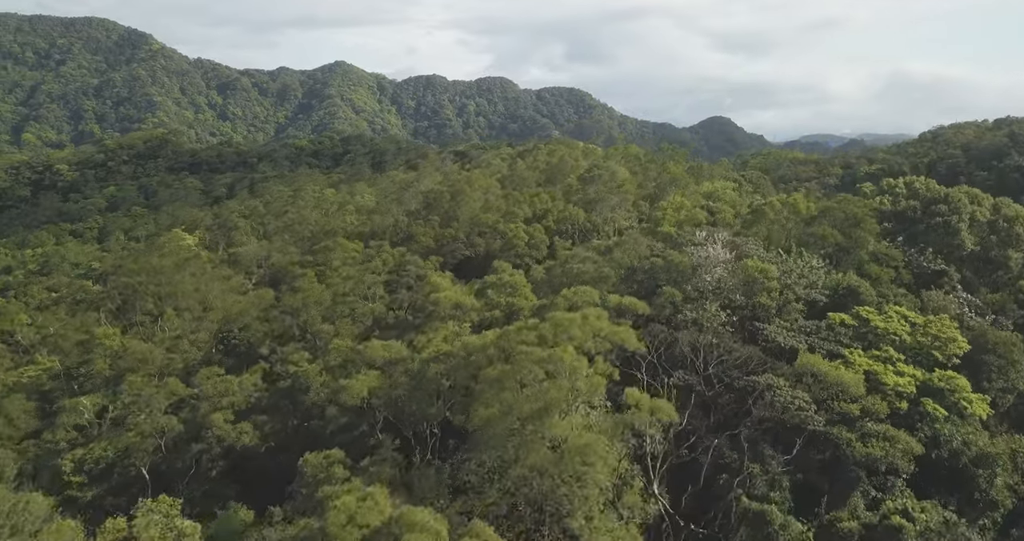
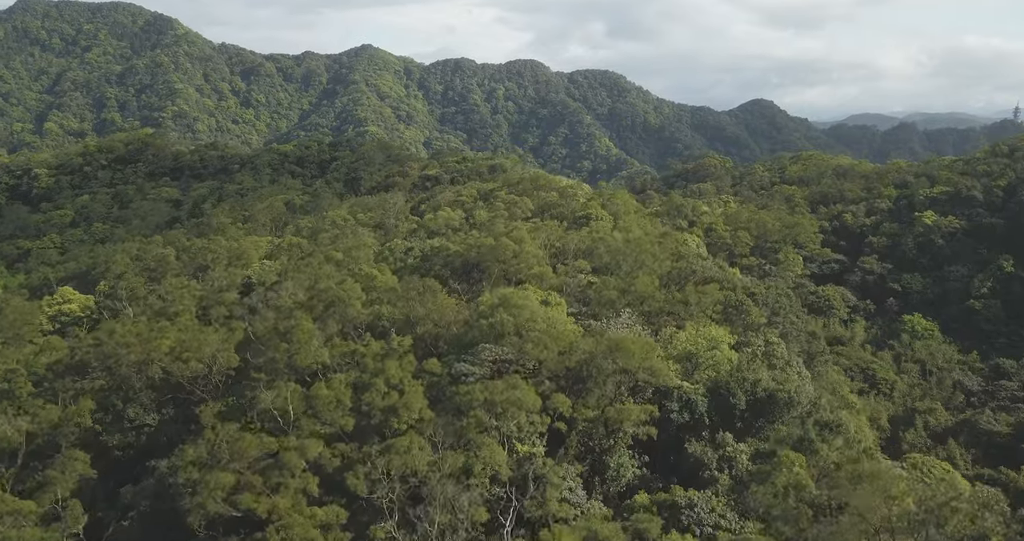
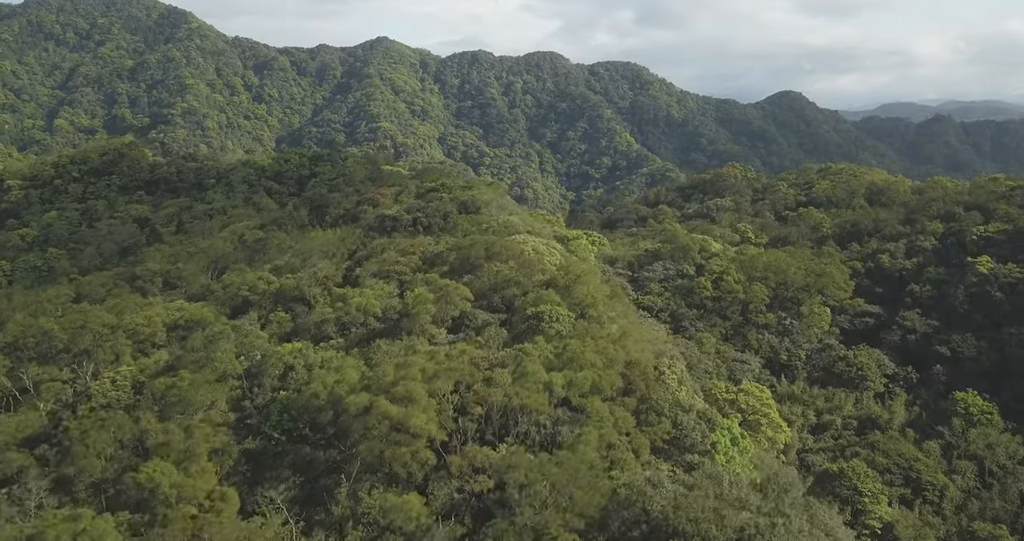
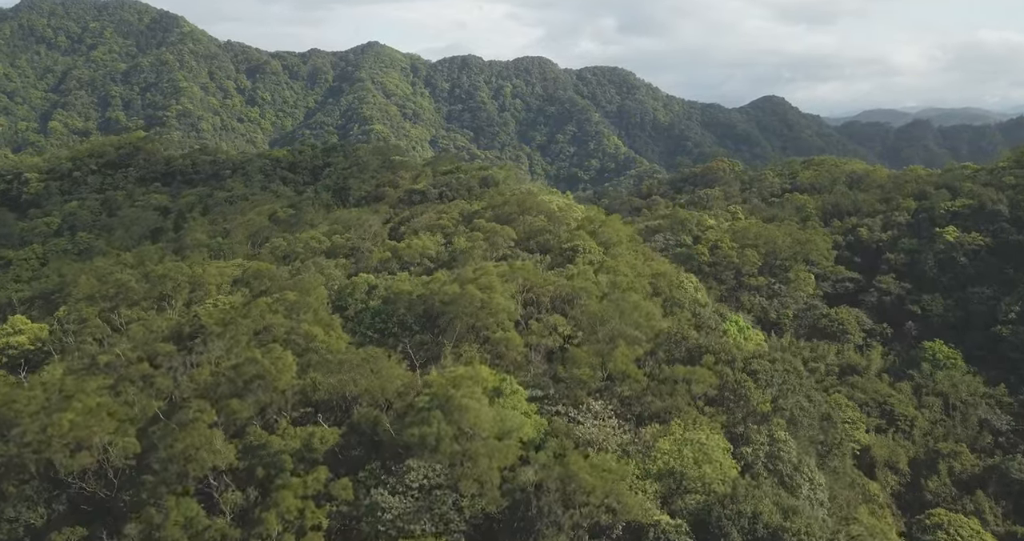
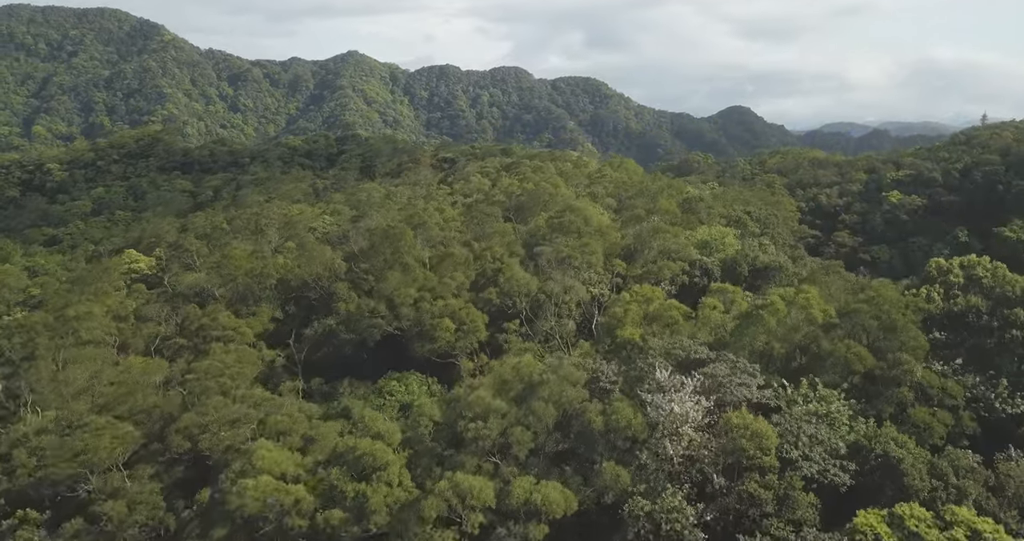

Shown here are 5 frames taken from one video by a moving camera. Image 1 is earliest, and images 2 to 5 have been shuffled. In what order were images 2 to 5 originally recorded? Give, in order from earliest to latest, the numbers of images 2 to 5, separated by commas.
5, 2, 4, 3
